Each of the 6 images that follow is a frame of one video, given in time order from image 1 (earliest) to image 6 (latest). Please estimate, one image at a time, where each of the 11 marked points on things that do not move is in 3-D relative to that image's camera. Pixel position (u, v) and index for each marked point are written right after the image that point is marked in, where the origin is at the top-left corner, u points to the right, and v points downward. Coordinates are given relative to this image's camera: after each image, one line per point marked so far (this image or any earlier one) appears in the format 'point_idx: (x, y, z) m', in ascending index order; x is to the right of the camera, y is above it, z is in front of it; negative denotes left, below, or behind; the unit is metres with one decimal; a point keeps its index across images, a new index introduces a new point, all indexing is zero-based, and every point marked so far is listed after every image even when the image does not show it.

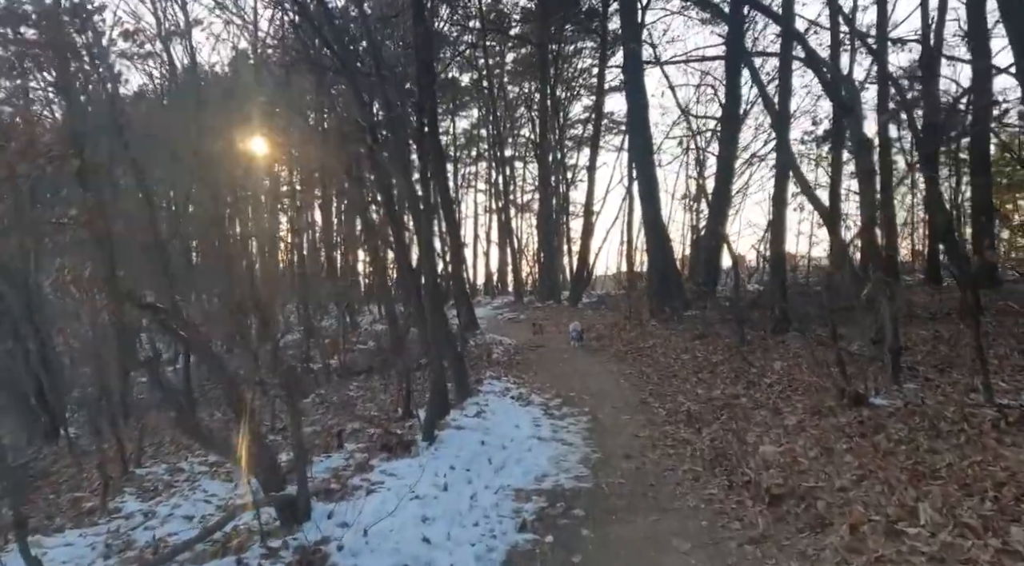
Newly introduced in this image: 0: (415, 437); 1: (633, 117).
0: (-0.9, -1.5, +6.7) m
1: (+2.9, +4.0, +16.6) m
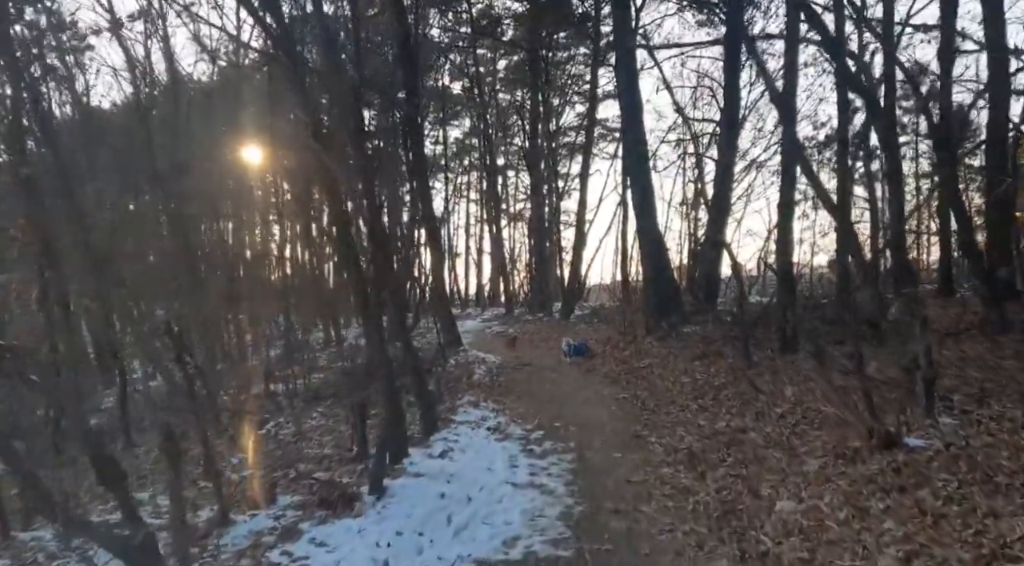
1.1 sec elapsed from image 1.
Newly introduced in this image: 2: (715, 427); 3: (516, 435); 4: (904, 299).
0: (-1.2, -1.7, +5.6) m
1: (+2.6, +3.7, +15.6) m
2: (+2.3, -1.7, +7.9) m
3: (+0.1, -1.8, +8.3) m
4: (+3.5, -0.1, +6.2) m
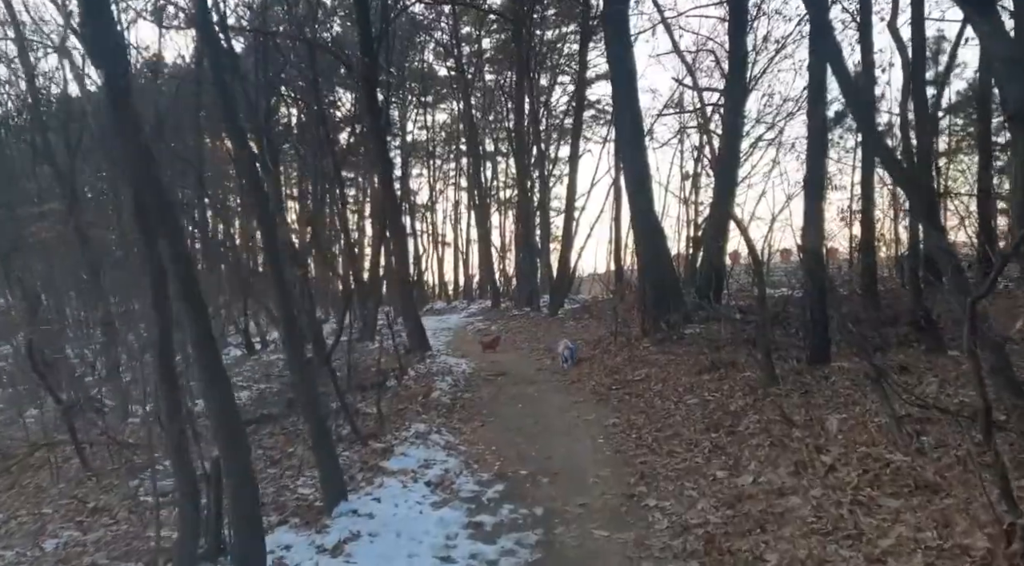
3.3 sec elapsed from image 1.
0: (-1.7, -1.7, +3.3) m
1: (+2.0, +3.8, +13.2) m
2: (+1.9, -1.7, +5.6) m
3: (-0.4, -1.8, +6.0) m
4: (+3.1, -0.1, +3.9) m
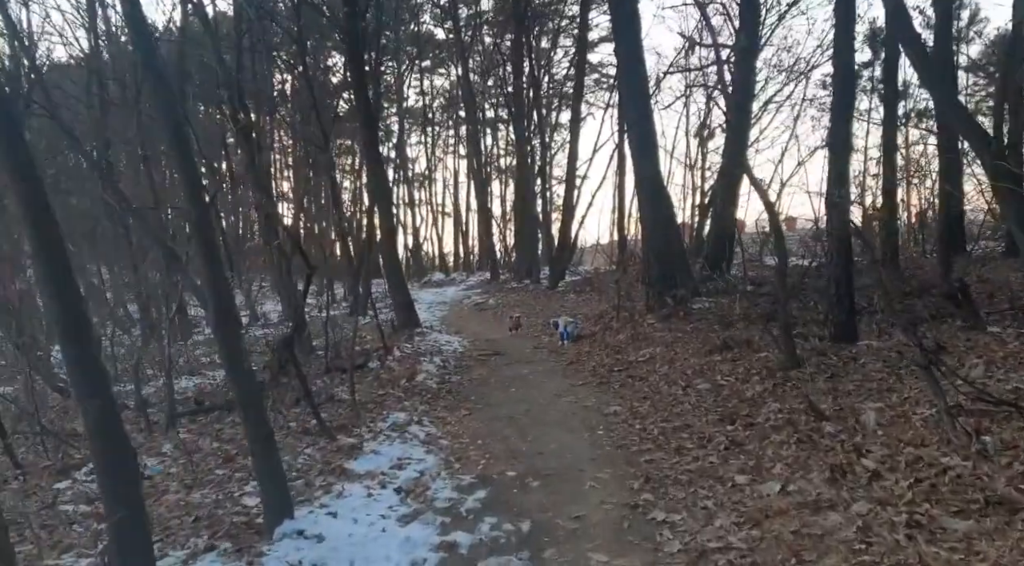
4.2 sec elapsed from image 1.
0: (-1.8, -1.7, +2.4) m
1: (+1.9, +4.3, +12.1) m
2: (+1.7, -1.5, +4.7) m
3: (-0.5, -1.6, +5.1) m
4: (+2.9, 0.0, +3.0) m
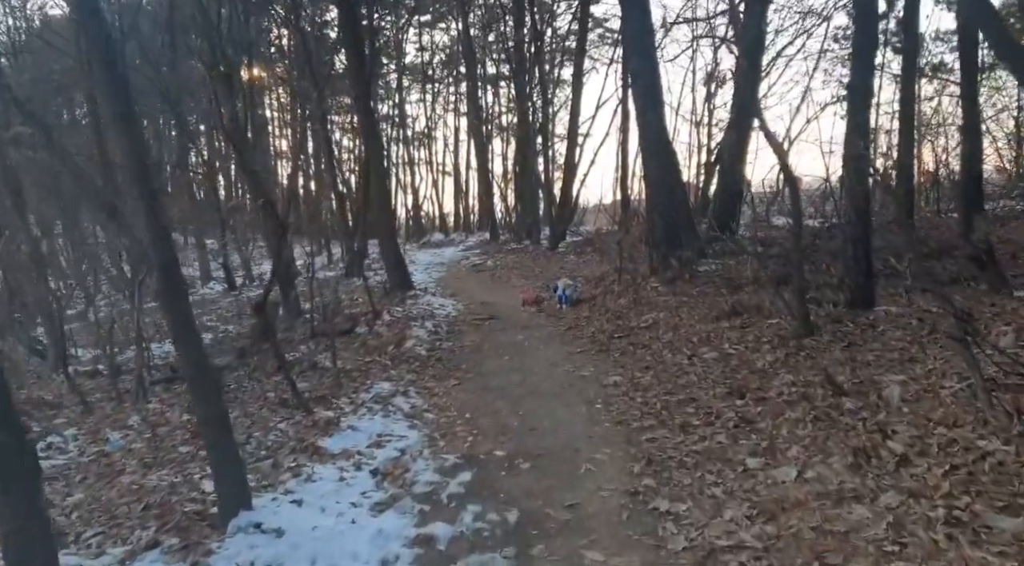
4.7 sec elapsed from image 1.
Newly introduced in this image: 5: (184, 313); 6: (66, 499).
0: (-1.9, -1.5, +2.0) m
1: (+1.8, +5.0, +11.2) m
2: (+1.6, -1.2, +4.2) m
3: (-0.6, -1.4, +4.6) m
4: (+2.8, +0.1, +2.4) m
5: (-1.8, -0.2, +3.8) m
6: (-3.1, -1.4, +4.9) m
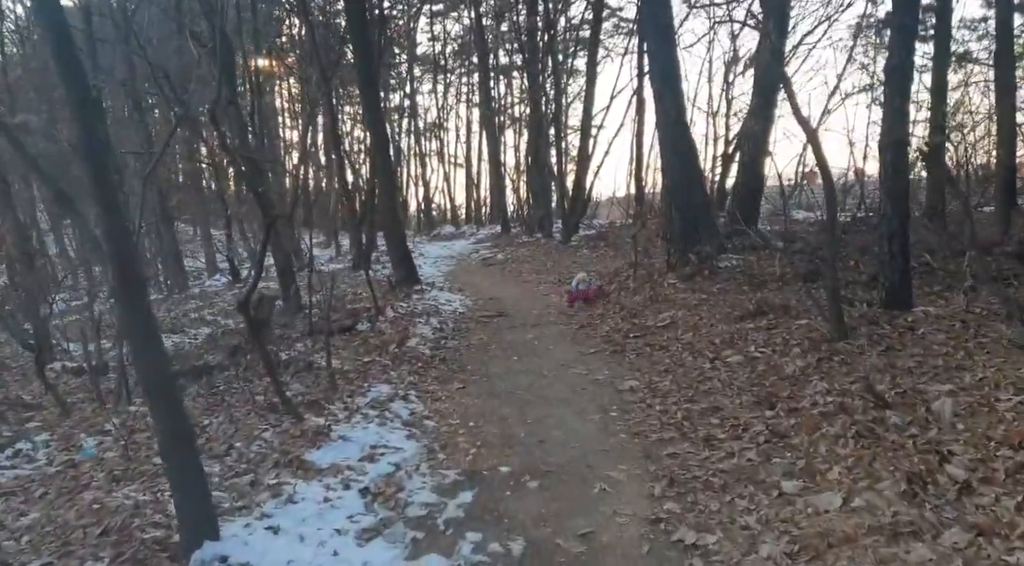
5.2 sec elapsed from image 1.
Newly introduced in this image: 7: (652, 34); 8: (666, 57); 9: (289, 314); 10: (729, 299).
0: (-1.9, -1.6, +1.5) m
1: (+2.0, +5.0, +10.6) m
2: (+1.7, -1.2, +3.7) m
3: (-0.6, -1.4, +4.1) m
4: (+2.8, +0.1, +1.8) m
5: (-1.8, -0.2, +3.3) m
6: (-3.0, -1.4, +4.4) m
7: (+2.2, +3.8, +10.7) m
8: (+2.5, +3.5, +10.7) m
9: (-3.4, -0.5, +10.6) m
10: (+2.7, -0.2, +8.4) m
